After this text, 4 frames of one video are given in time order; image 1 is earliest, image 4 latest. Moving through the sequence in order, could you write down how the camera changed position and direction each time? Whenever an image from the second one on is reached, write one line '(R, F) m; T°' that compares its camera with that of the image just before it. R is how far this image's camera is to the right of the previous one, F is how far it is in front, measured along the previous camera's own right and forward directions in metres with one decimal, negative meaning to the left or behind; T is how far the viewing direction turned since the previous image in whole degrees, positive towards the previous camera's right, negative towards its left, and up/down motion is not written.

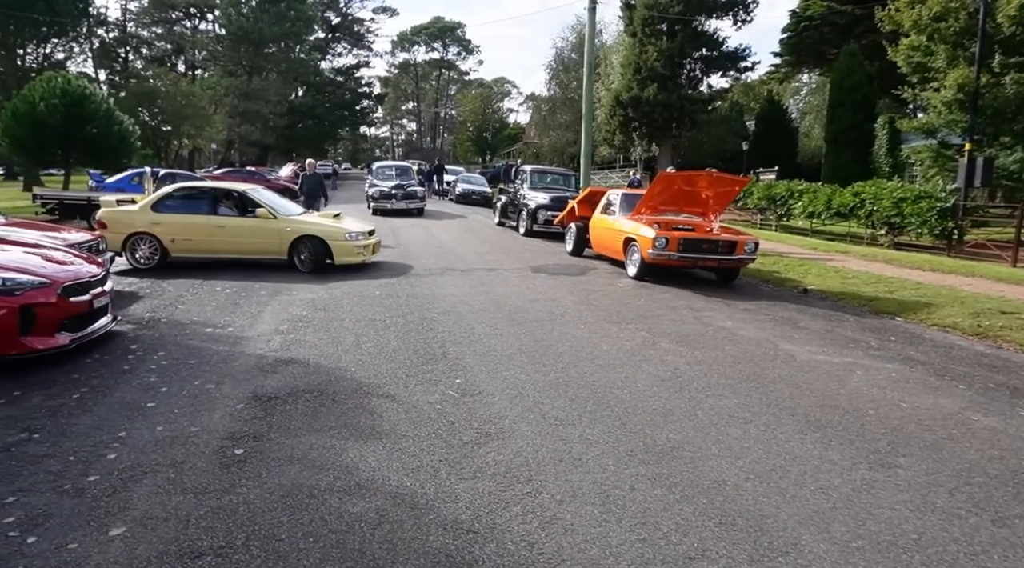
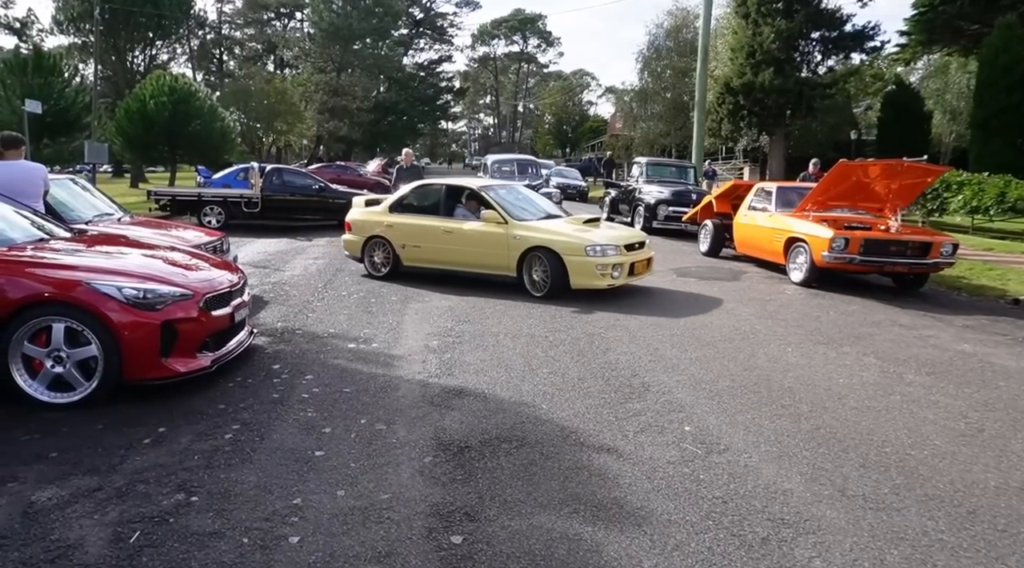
(-1.1, +1.2) m; -6°
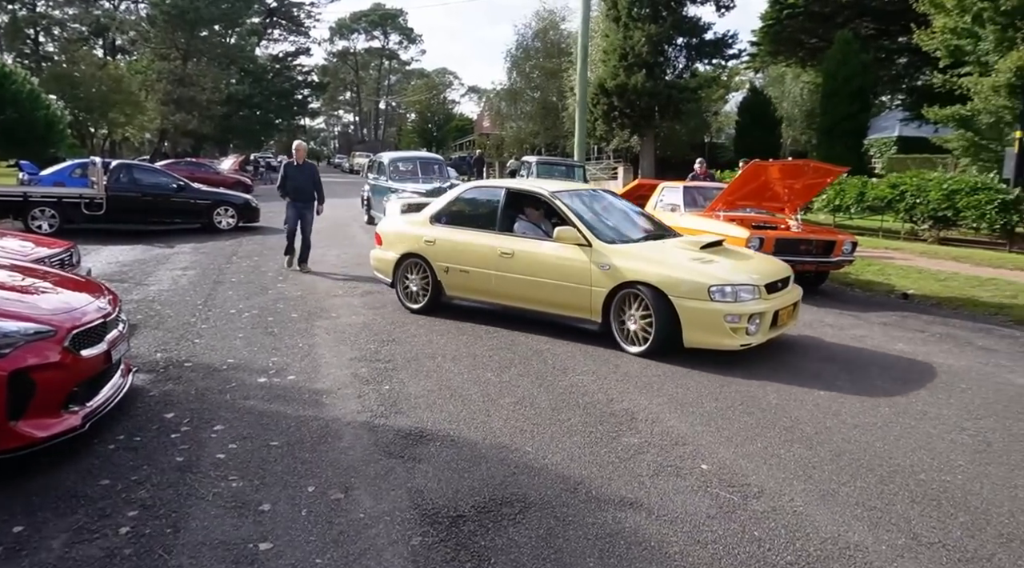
(-0.7, +1.0) m; +11°
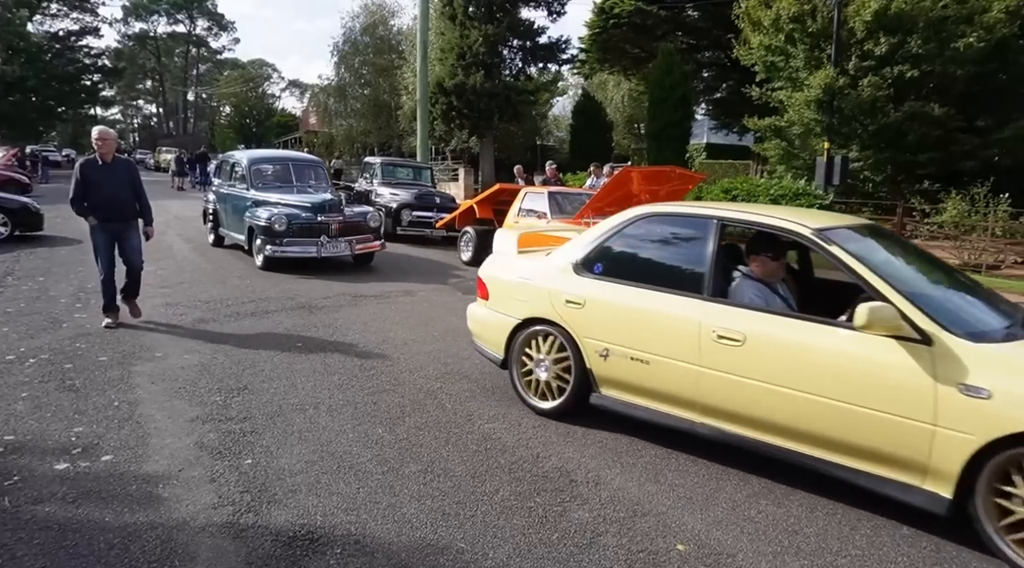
(-0.4, +1.1) m; +14°
